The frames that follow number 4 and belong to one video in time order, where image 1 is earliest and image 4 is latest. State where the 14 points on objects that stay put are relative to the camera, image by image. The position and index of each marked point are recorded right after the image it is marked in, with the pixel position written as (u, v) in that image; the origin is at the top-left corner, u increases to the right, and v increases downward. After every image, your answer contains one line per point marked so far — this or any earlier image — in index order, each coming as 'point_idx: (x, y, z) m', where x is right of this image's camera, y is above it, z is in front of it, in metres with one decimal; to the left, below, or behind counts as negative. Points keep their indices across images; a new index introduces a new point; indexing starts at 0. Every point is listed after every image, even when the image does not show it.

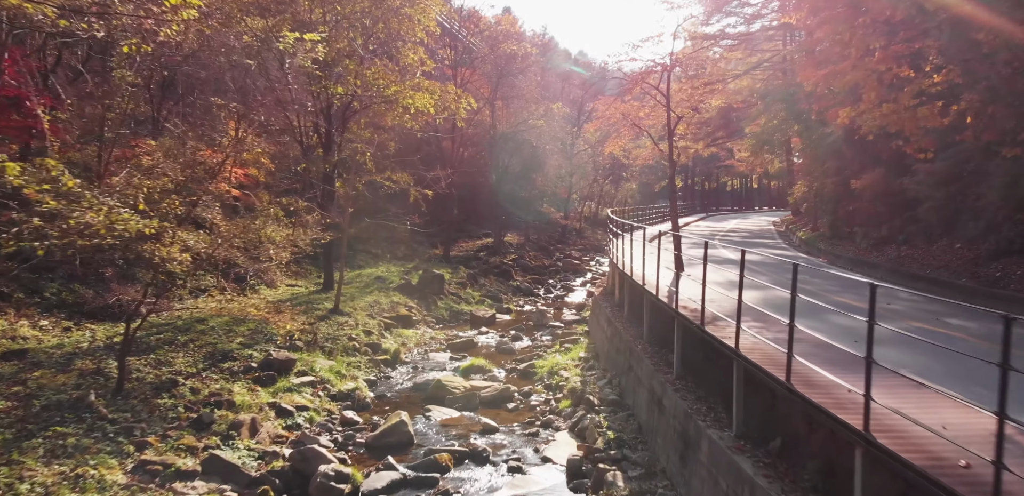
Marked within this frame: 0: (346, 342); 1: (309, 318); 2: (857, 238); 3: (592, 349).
0: (-3.2, -1.8, +15.0) m
1: (-4.2, -1.5, +15.8) m
2: (+8.0, +0.2, +18.1) m
3: (+1.5, -1.8, +14.6) m
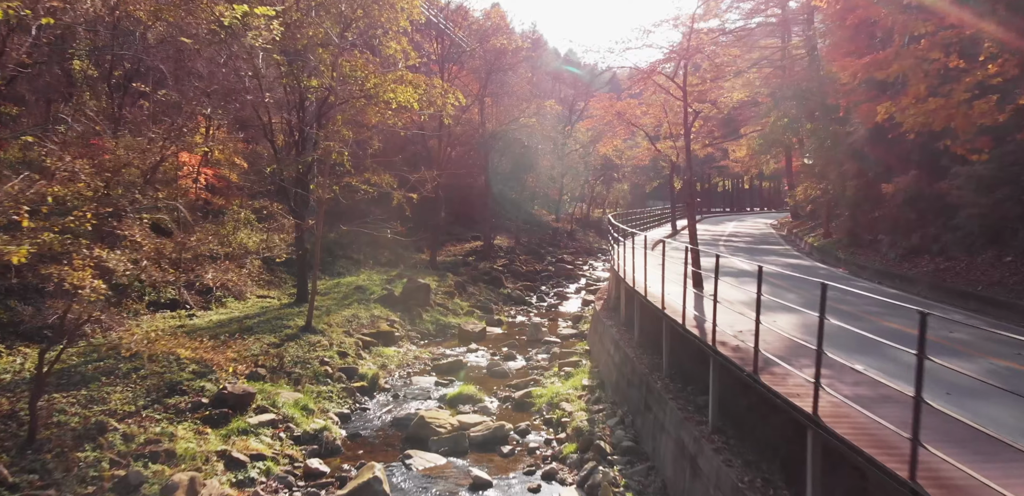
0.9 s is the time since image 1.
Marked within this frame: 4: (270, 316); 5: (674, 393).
0: (-3.3, -2.0, +13.3) m
1: (-4.3, -1.7, +14.0) m
2: (+7.9, 0.0, +16.5) m
3: (+1.4, -2.1, +12.9) m
4: (-5.1, -1.4, +16.2) m
5: (+1.8, -1.6, +8.7) m
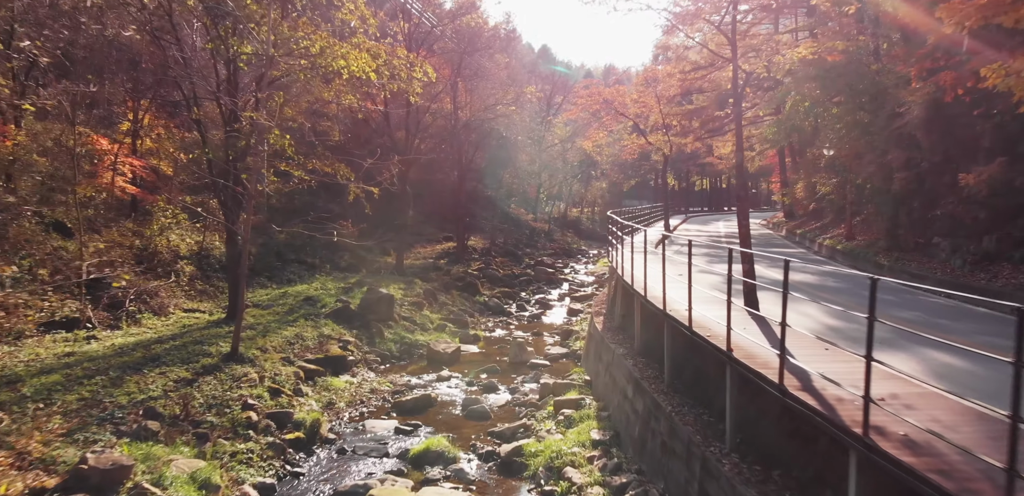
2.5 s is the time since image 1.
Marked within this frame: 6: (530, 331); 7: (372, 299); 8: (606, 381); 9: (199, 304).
0: (-3.6, -2.1, +10.0) m
1: (-4.5, -1.8, +10.7) m
2: (+7.5, -0.1, +13.7) m
3: (+1.2, -2.1, +9.8) m
4: (-5.4, -1.5, +12.9) m
5: (+1.8, -1.7, +5.6) m
6: (+0.5, -2.1, +19.6) m
7: (-3.0, -1.1, +16.7) m
8: (+1.3, -1.8, +10.6) m
9: (-6.9, -1.2, +17.2) m
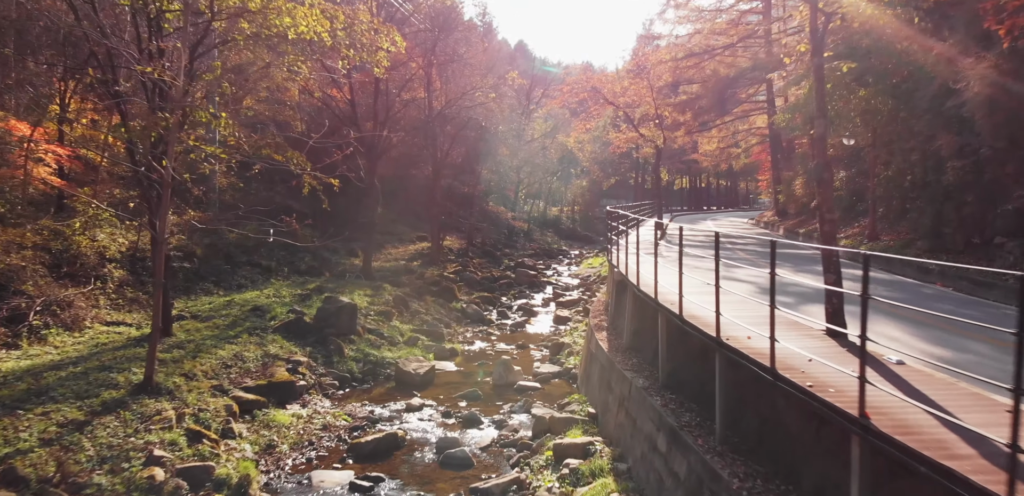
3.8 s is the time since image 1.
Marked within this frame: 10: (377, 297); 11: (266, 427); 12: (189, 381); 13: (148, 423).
0: (-3.7, -2.1, +7.6) m
1: (-4.7, -1.8, +8.2) m
2: (+7.3, -0.1, +11.6) m
3: (+1.1, -2.2, +7.5) m
4: (-5.6, -1.5, +10.4) m
5: (+1.8, -1.7, +3.3) m
6: (+0.1, -2.1, +17.2) m
7: (-3.3, -1.1, +14.3) m
8: (+1.2, -1.9, +8.3) m
9: (-7.3, -1.3, +14.6) m
10: (-3.1, -1.1, +18.0) m
11: (-3.1, -2.2, +9.8) m
12: (-4.2, -1.7, +10.2) m
13: (-4.1, -1.9, +8.7) m
